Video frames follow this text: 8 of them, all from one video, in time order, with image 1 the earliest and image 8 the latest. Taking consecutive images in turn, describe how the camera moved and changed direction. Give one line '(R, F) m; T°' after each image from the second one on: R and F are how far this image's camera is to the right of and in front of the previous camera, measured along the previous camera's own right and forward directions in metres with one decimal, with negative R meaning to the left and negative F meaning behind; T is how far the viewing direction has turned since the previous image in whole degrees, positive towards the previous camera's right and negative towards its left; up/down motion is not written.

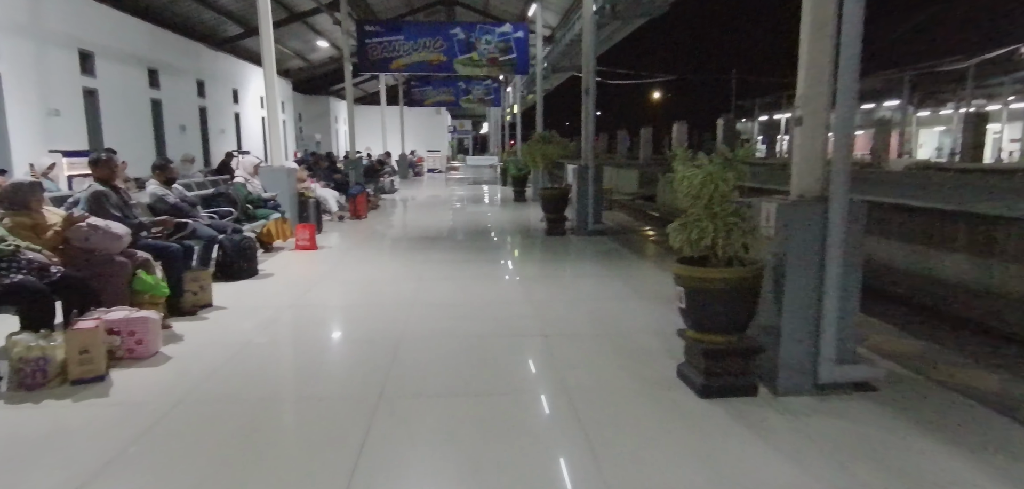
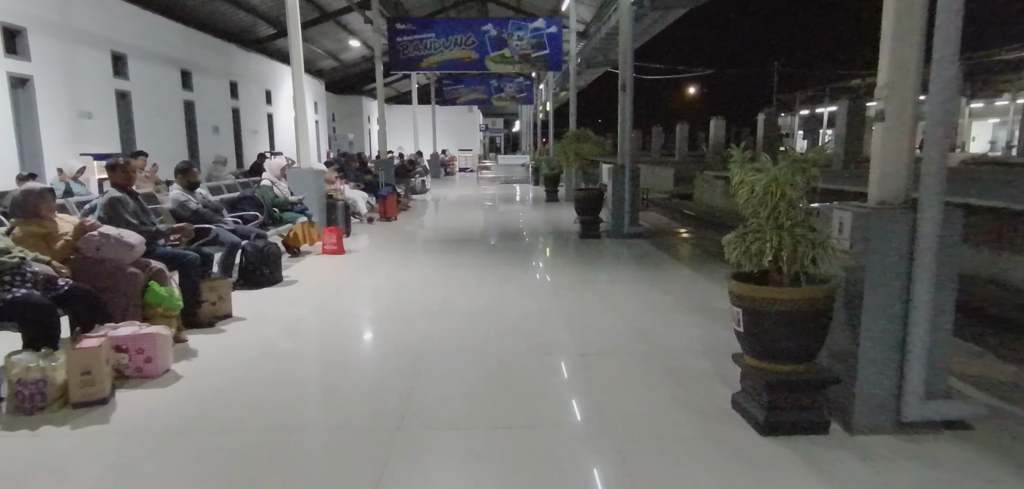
(0.0, +0.4) m; -3°
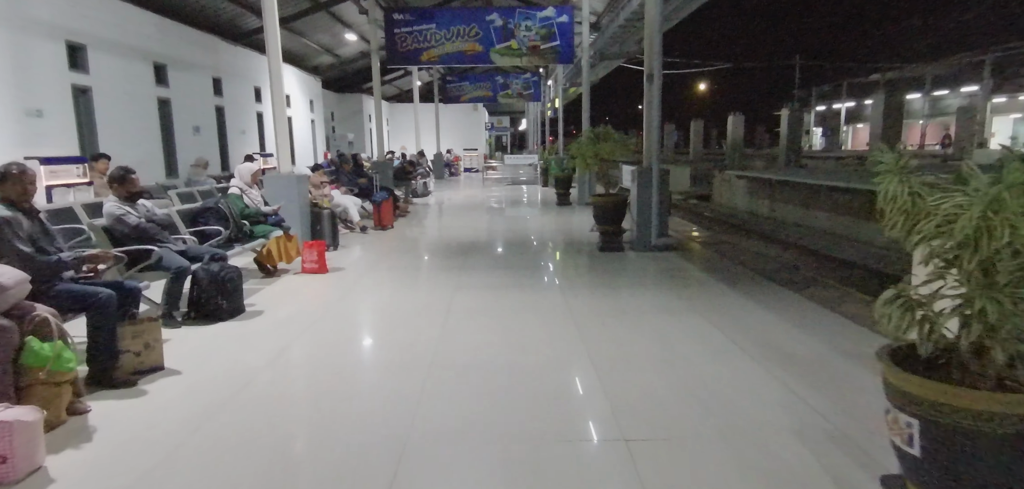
(0.0, +1.2) m; -1°
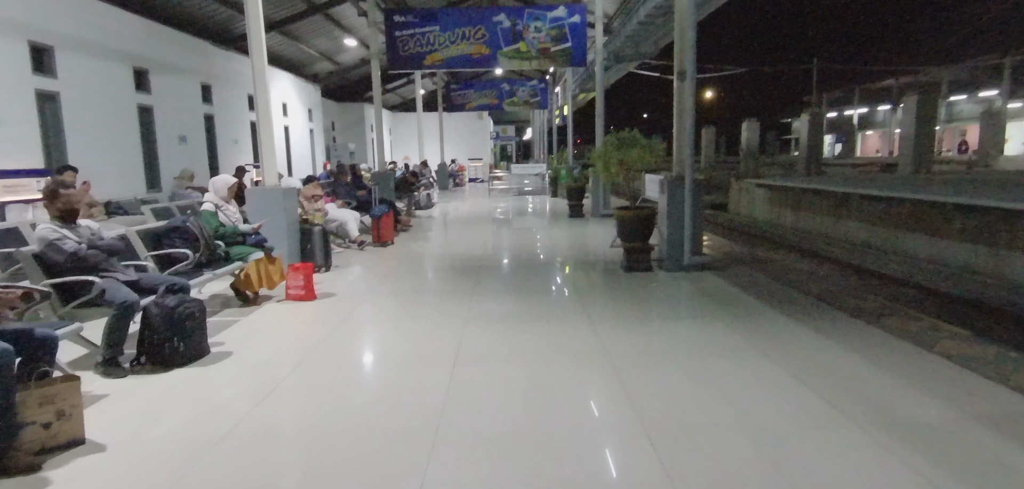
(-0.1, +0.9) m; 0°
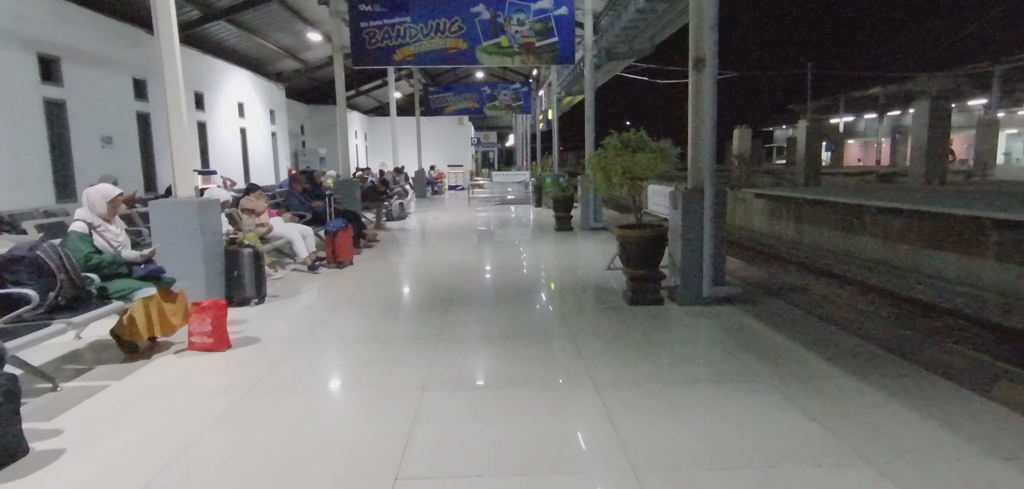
(0.0, +1.4) m; +2°
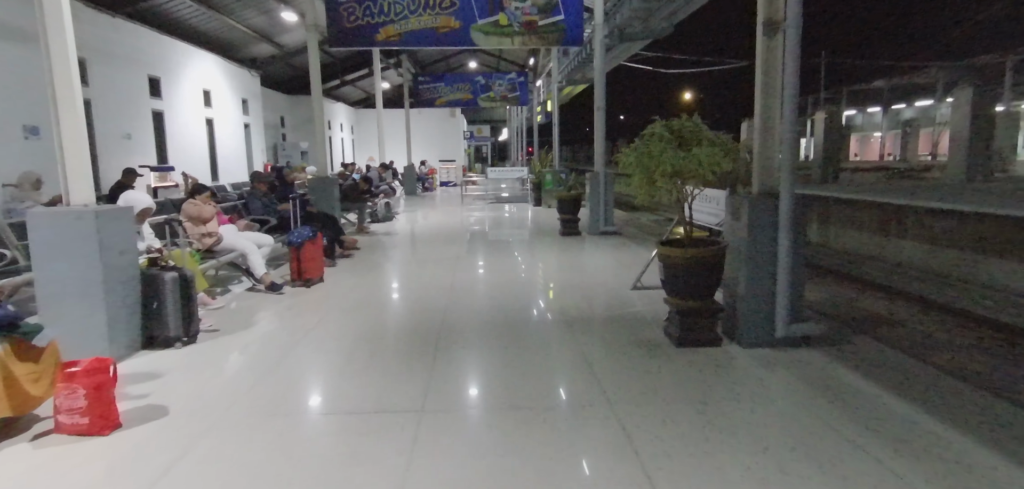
(-0.1, +1.4) m; +1°
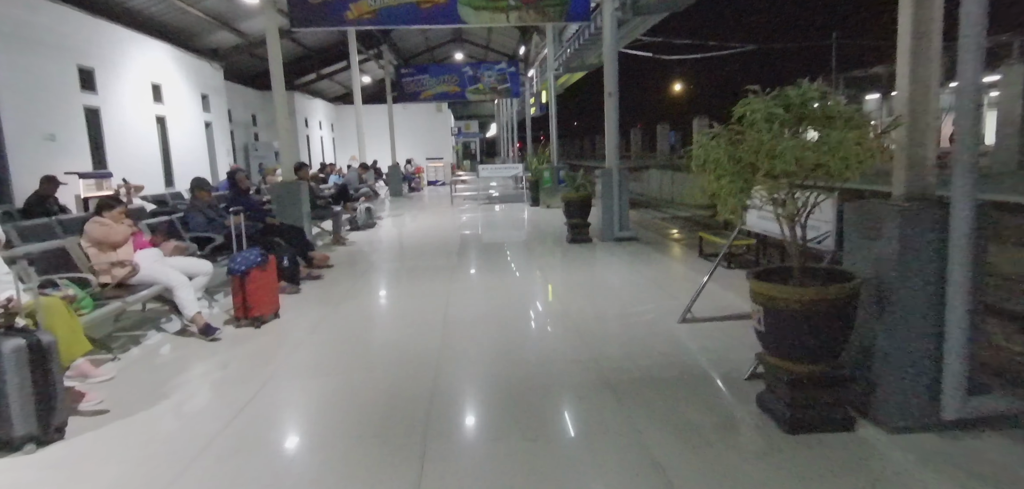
(-0.2, +1.5) m; +1°
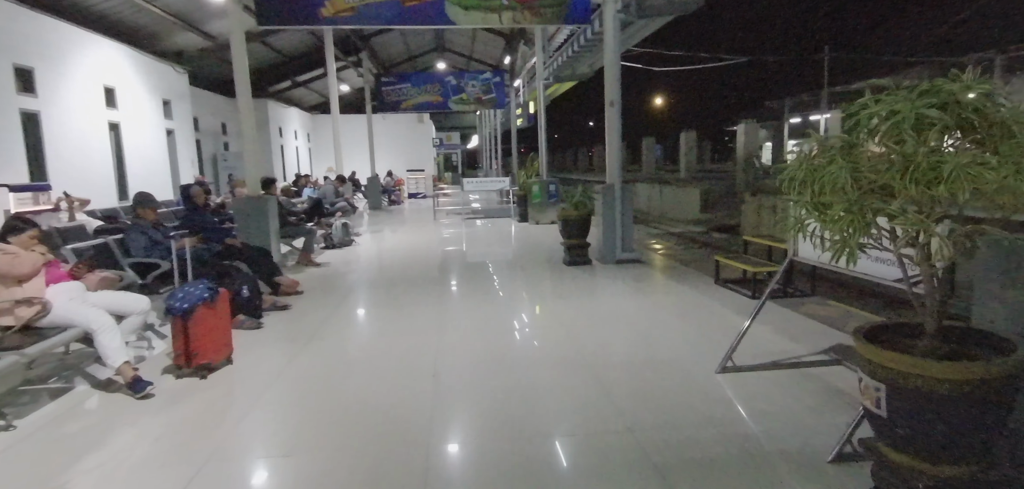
(-0.2, +0.9) m; +2°
